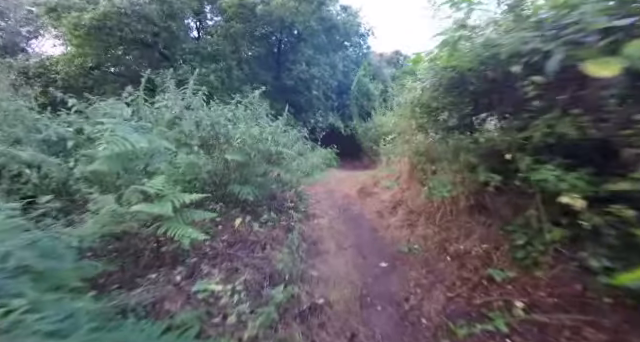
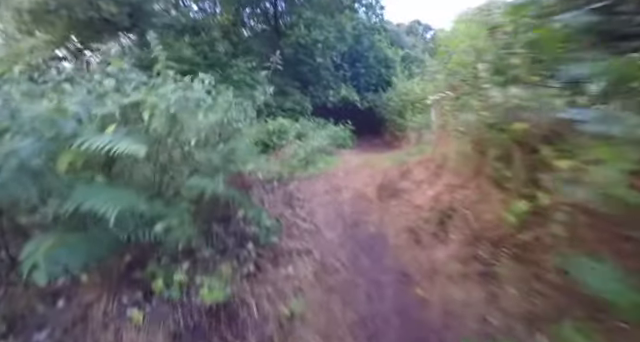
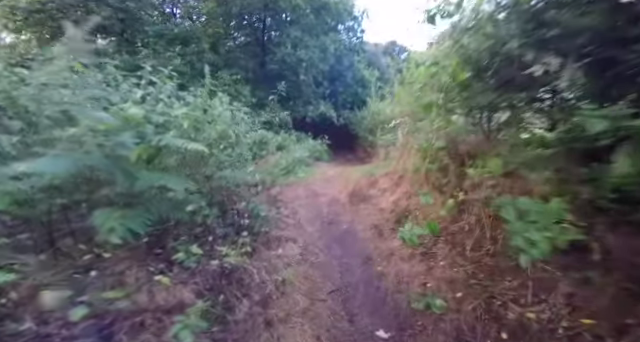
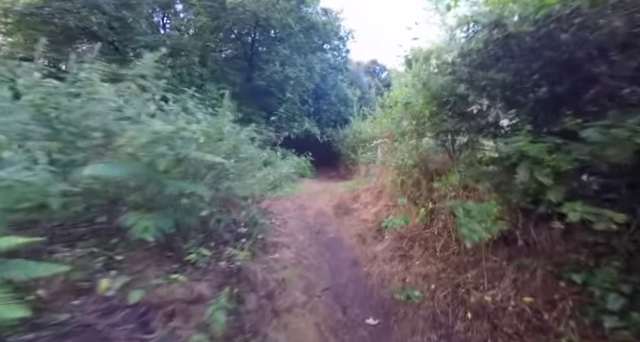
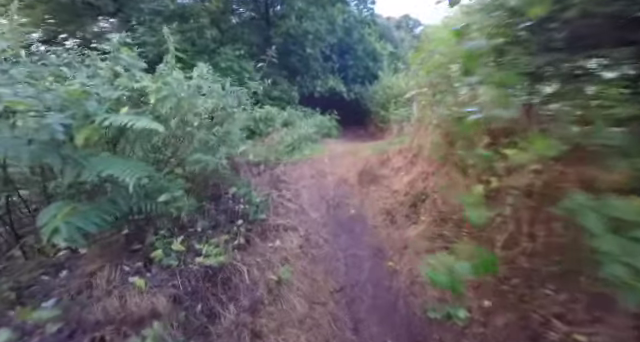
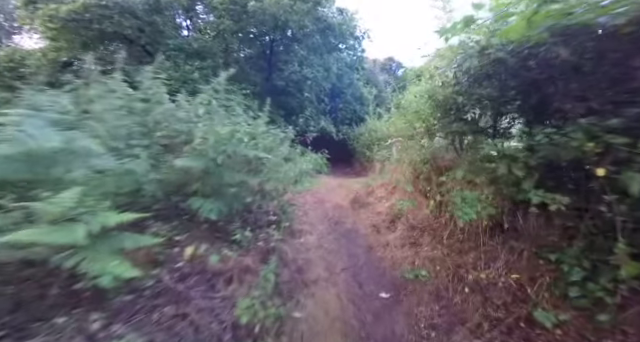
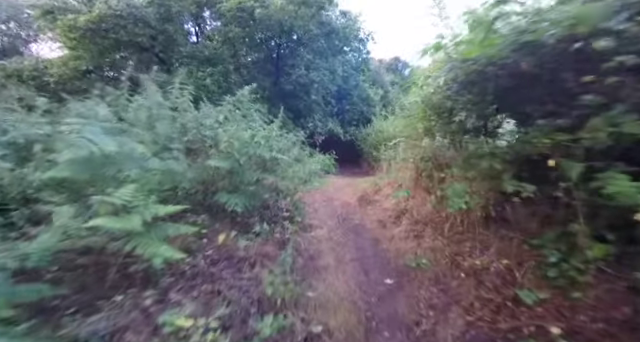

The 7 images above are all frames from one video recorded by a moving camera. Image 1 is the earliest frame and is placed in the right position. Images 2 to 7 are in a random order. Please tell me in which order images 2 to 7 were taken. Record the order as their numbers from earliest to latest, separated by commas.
7, 6, 4, 3, 5, 2
